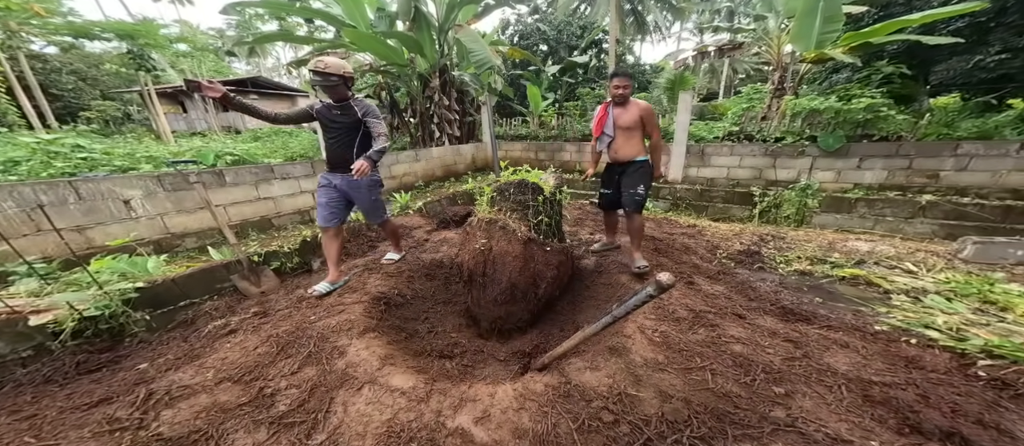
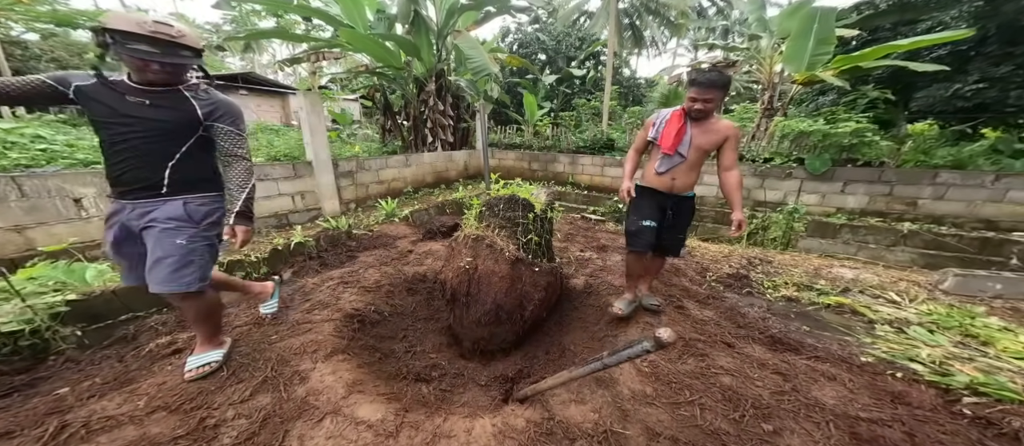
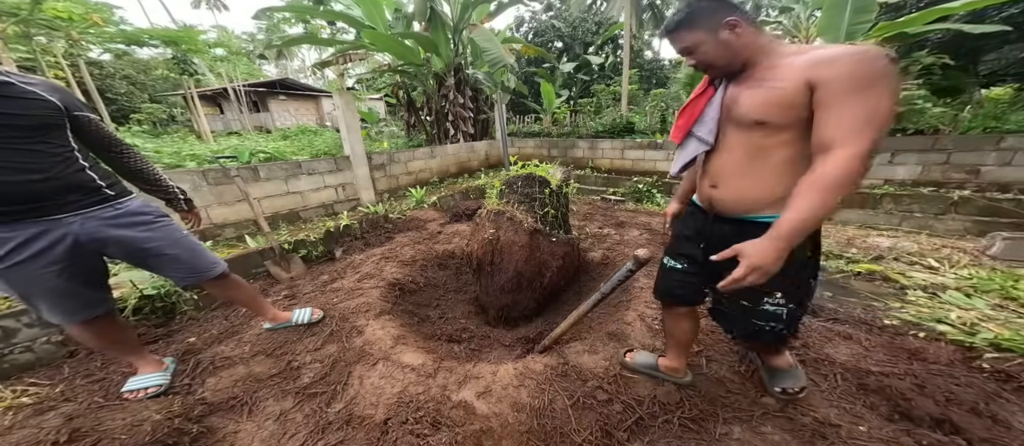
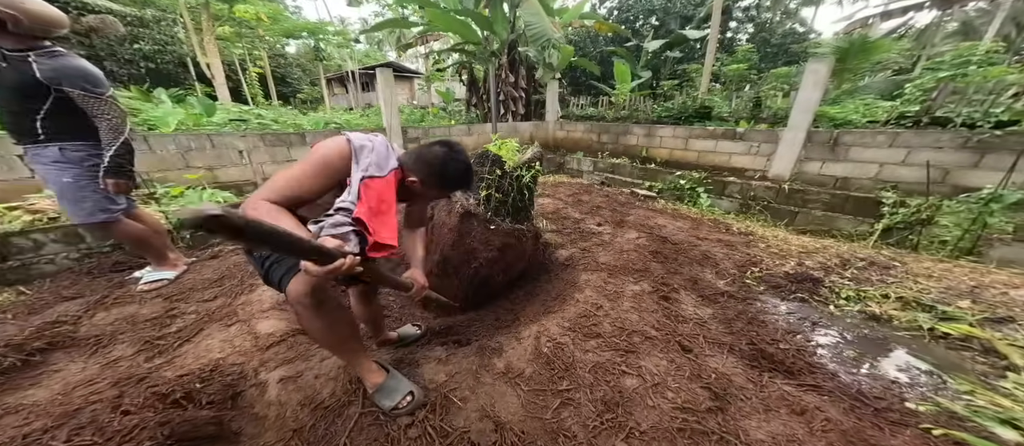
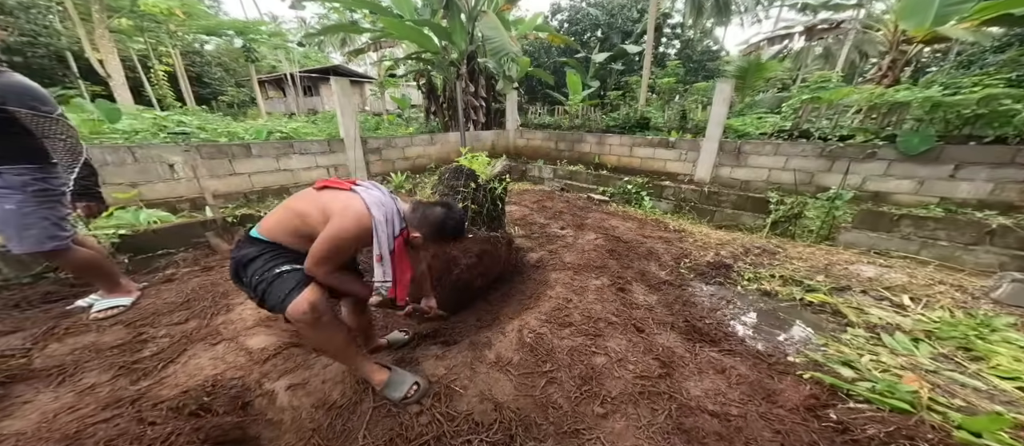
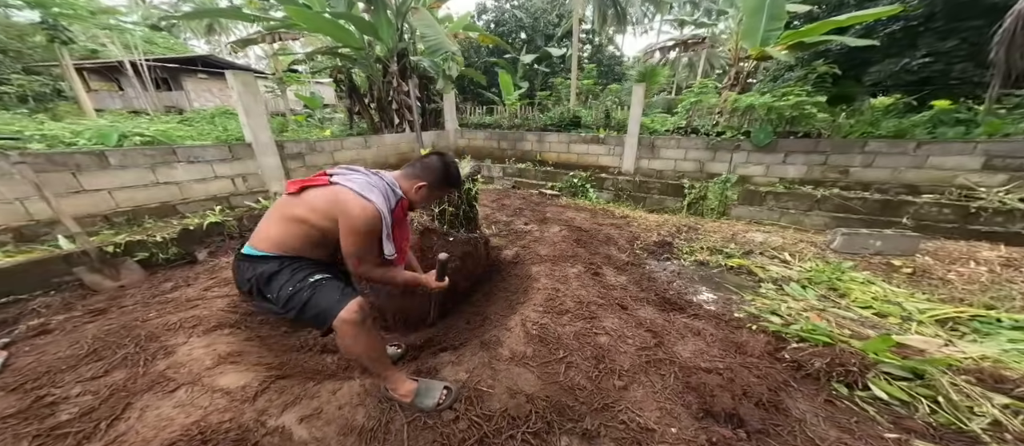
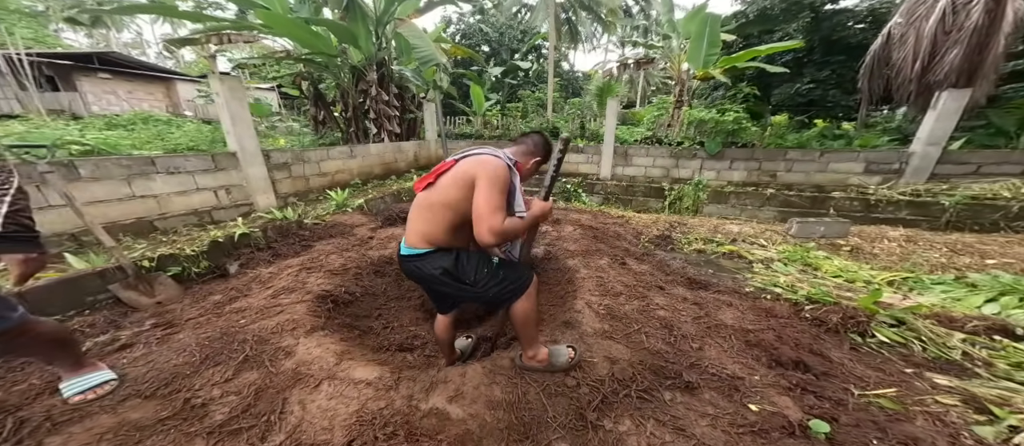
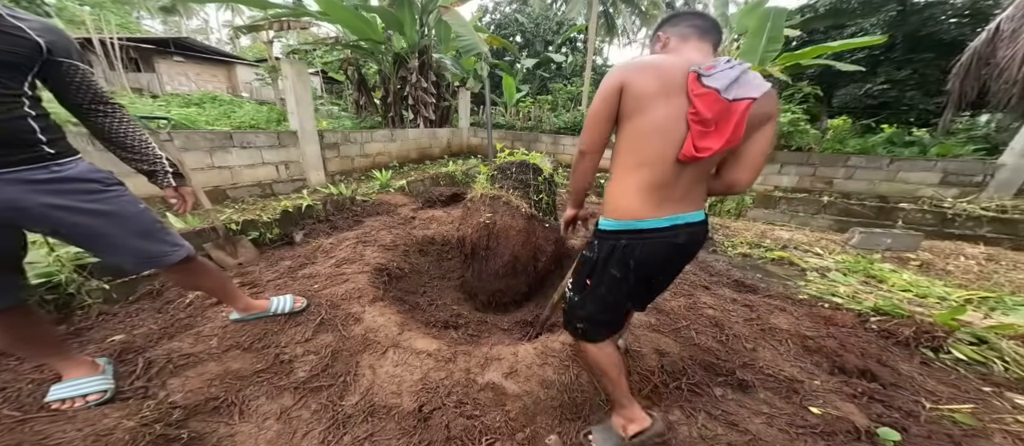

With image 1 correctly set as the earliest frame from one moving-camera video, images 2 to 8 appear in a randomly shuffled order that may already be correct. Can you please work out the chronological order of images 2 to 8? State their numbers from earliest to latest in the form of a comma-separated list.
2, 3, 8, 7, 6, 5, 4
